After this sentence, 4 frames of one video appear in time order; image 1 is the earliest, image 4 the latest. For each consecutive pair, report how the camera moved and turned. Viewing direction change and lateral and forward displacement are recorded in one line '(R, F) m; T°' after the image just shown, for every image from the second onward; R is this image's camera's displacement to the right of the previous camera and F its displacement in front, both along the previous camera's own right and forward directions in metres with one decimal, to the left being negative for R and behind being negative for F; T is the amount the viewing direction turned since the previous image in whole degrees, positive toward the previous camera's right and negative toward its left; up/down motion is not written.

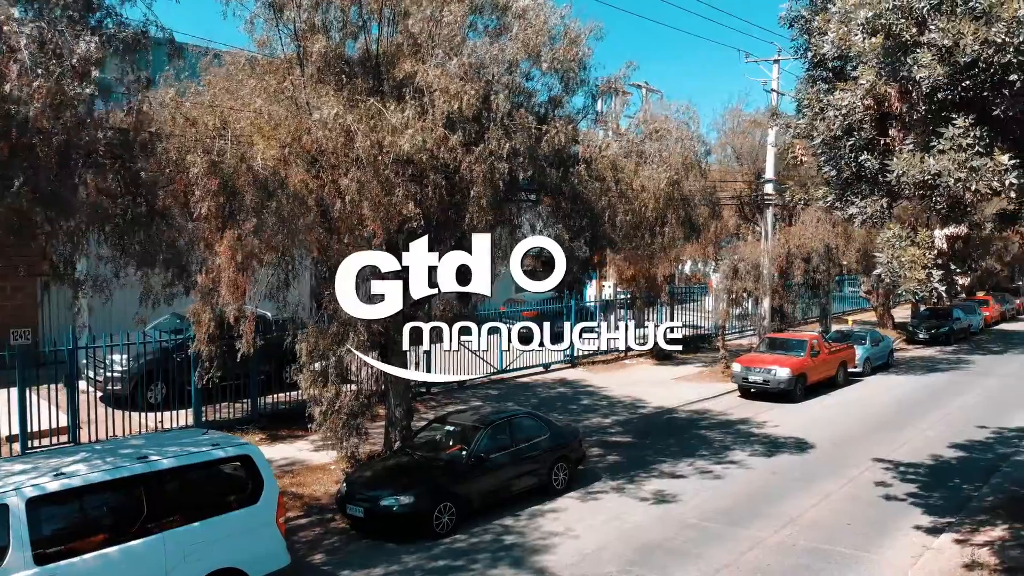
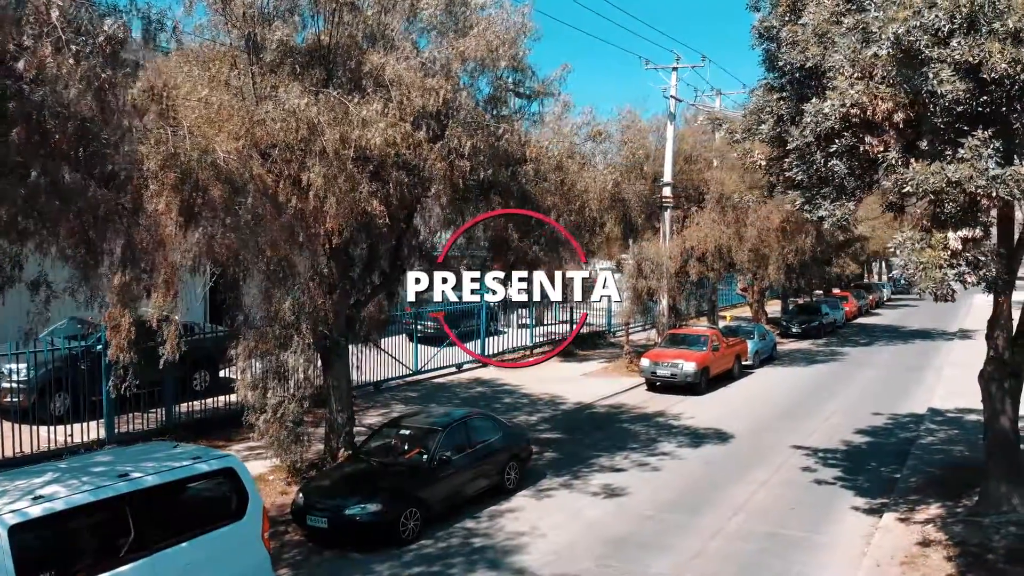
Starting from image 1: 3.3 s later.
(-1.1, +0.2) m; +9°
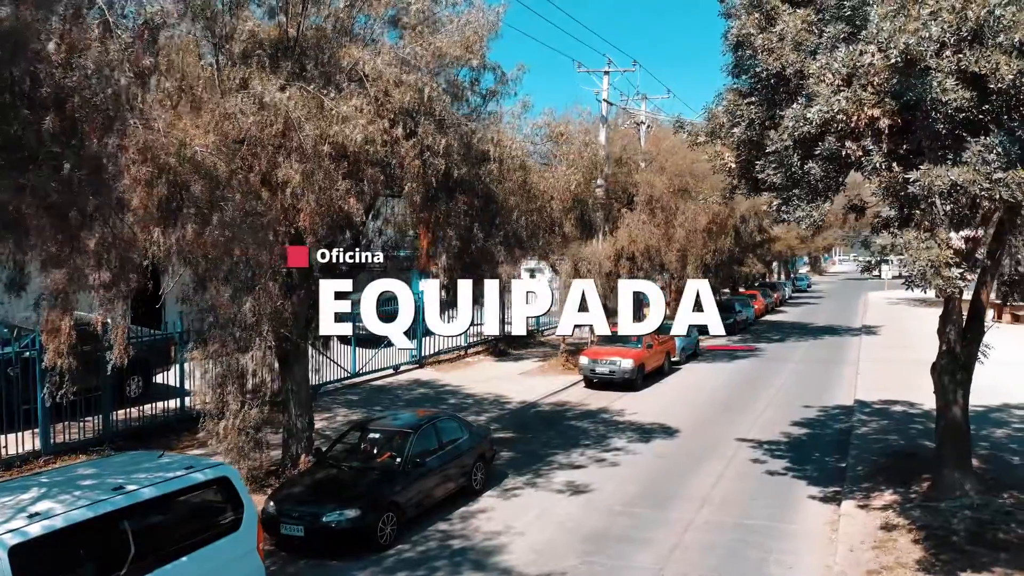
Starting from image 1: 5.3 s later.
(-0.8, +0.1) m; +6°
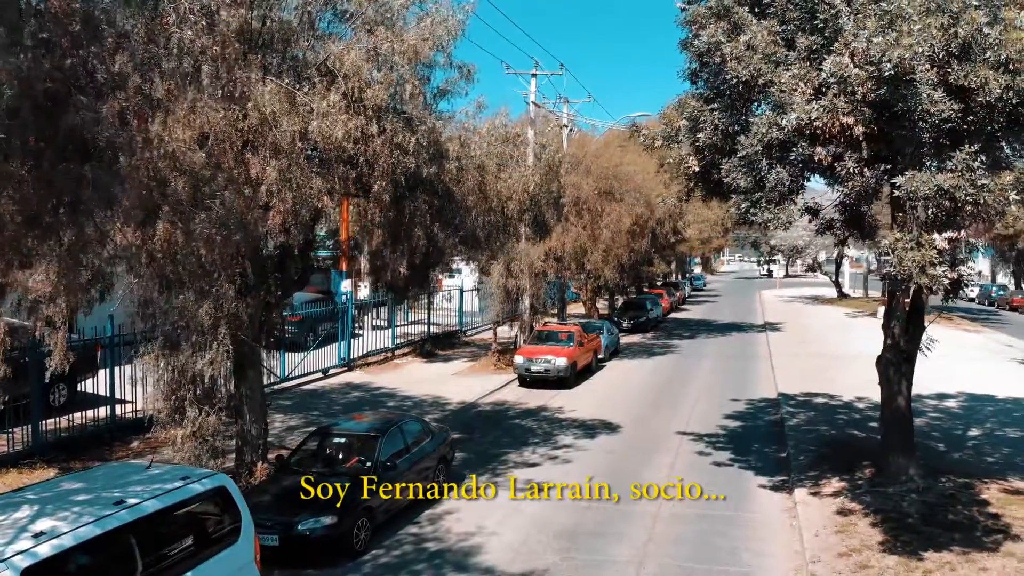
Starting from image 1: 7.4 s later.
(-0.8, 0.0) m; +7°
